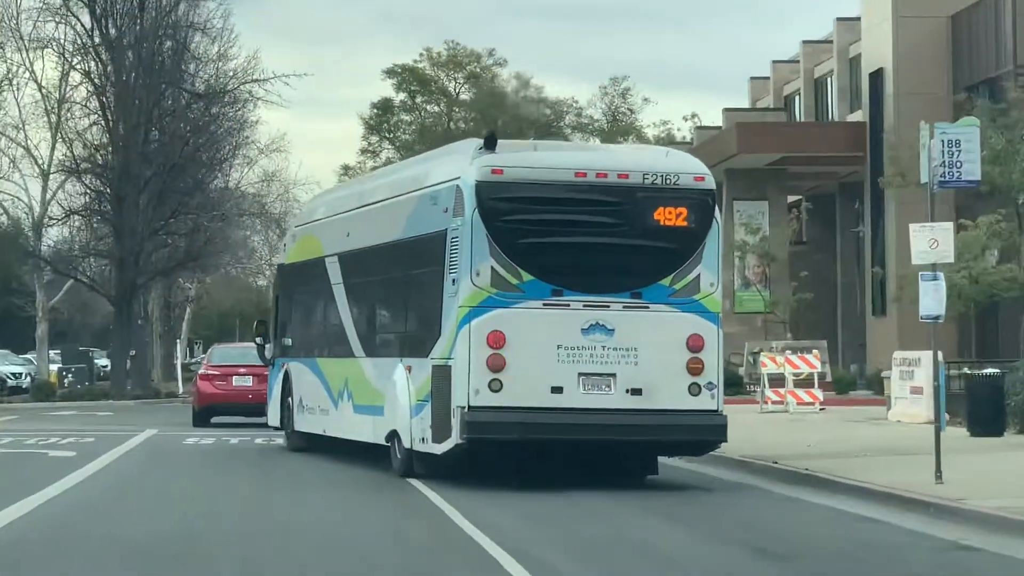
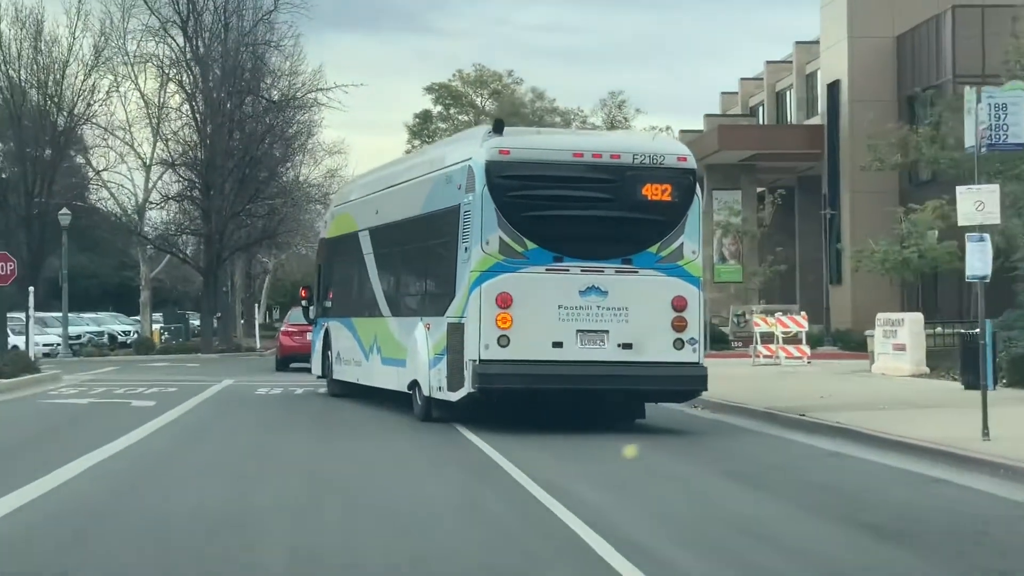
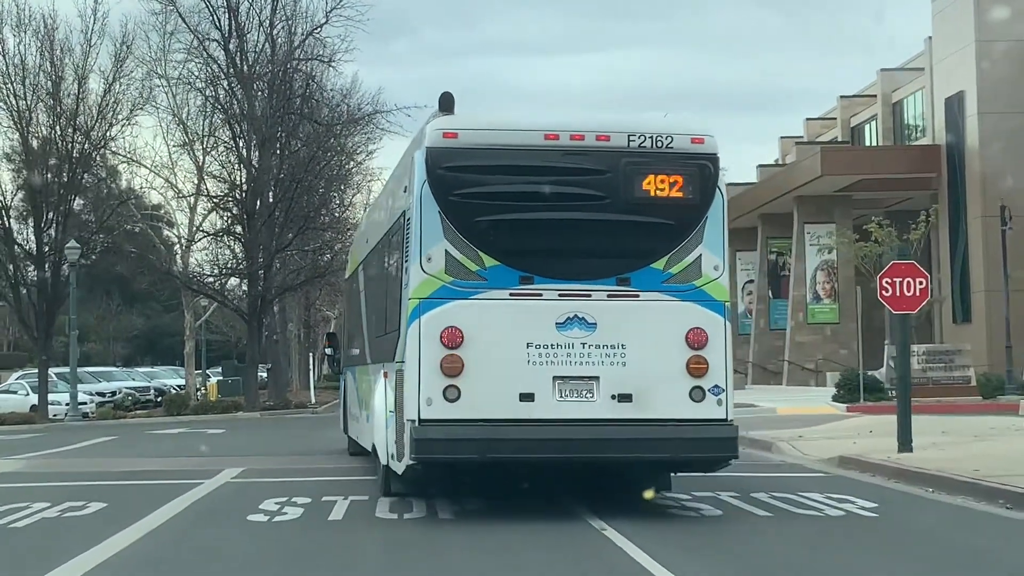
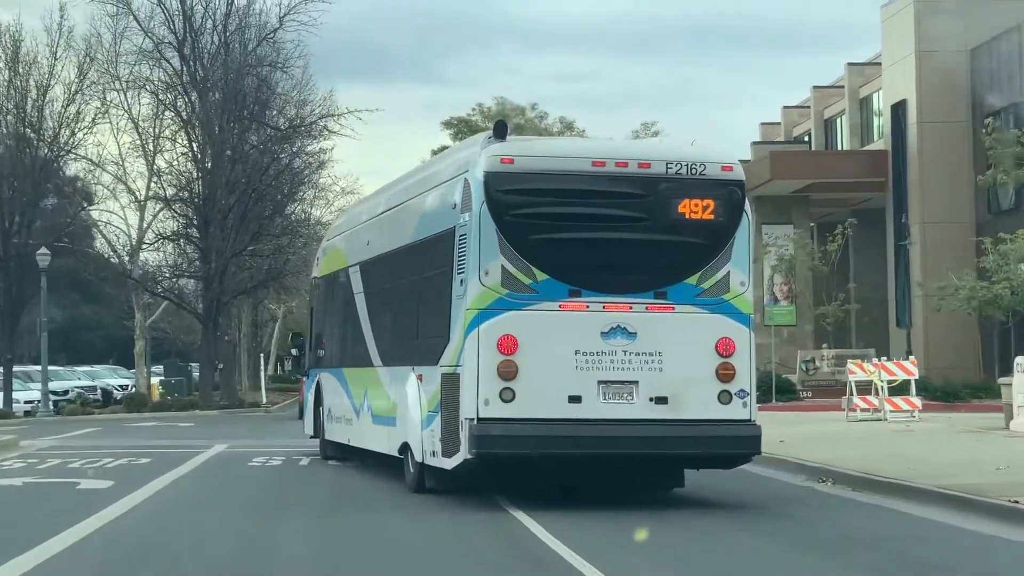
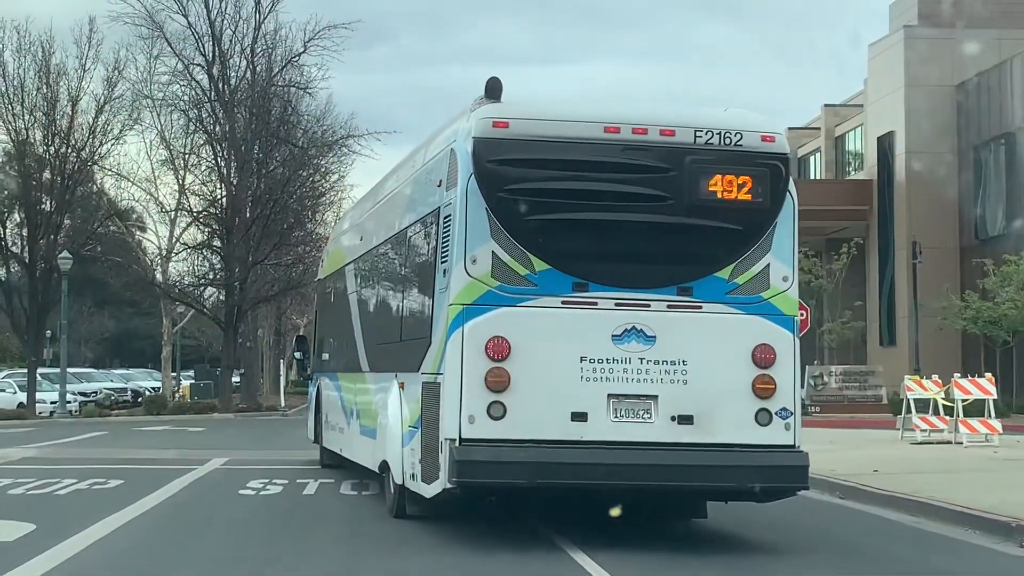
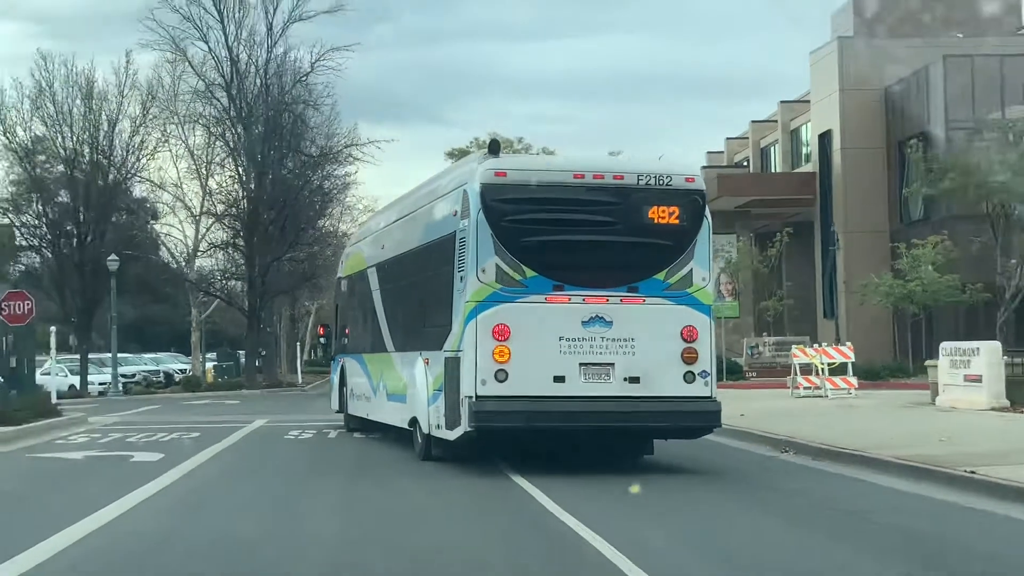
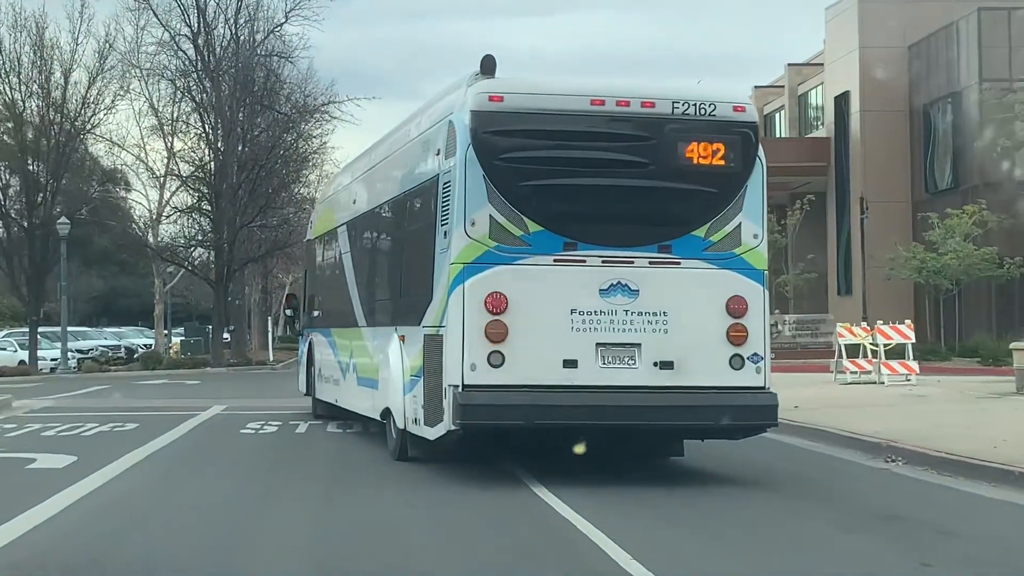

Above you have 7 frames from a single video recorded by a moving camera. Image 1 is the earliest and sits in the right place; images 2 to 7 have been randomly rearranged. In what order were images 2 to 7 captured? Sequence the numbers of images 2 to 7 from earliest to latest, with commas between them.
2, 4, 6, 7, 5, 3
